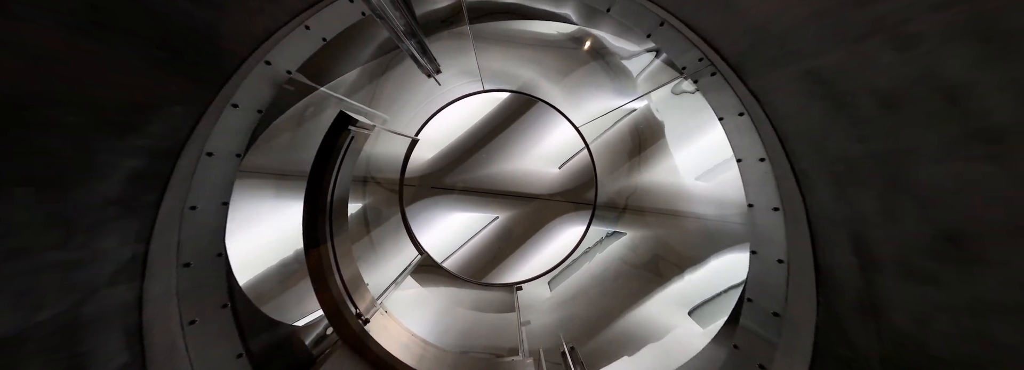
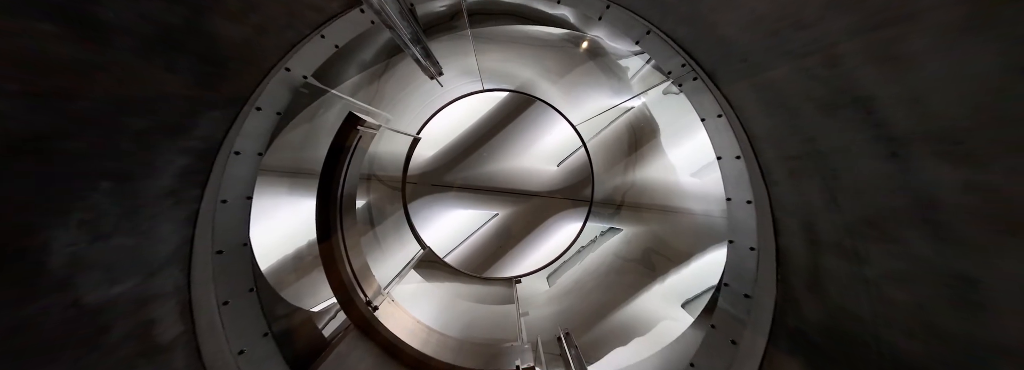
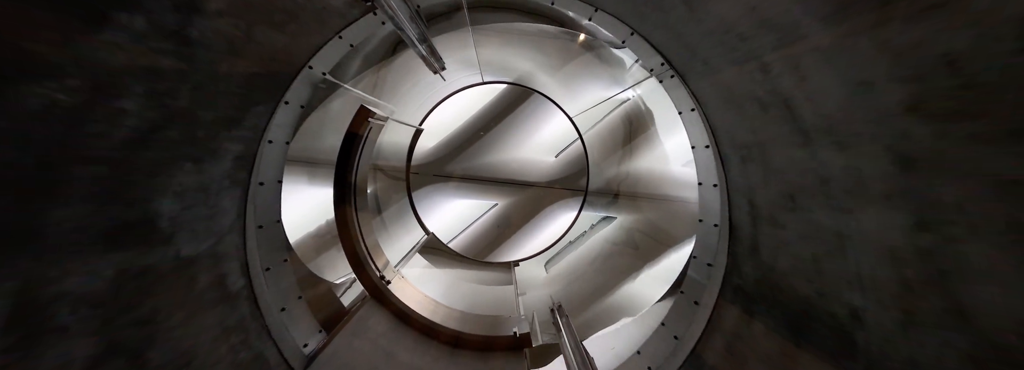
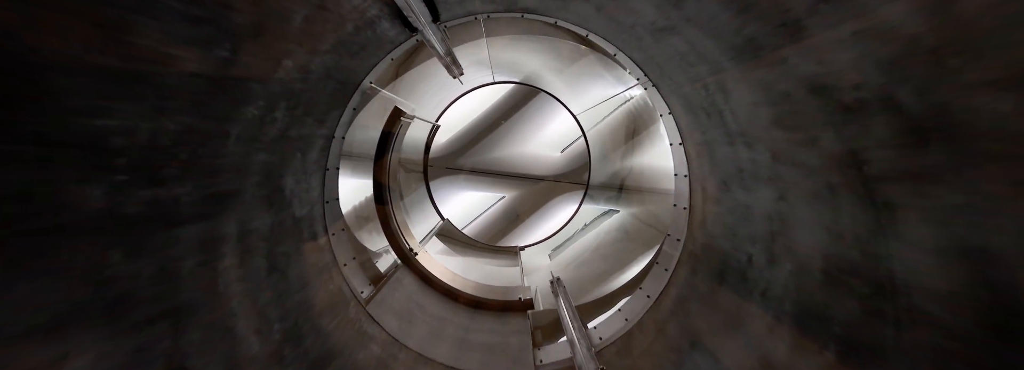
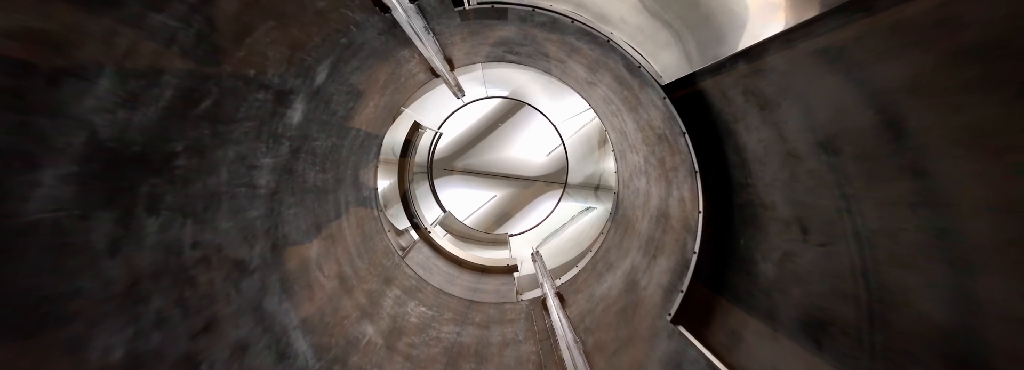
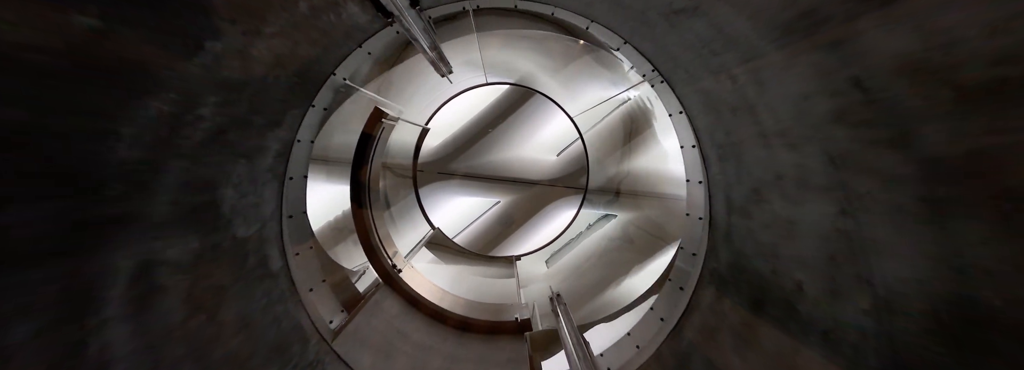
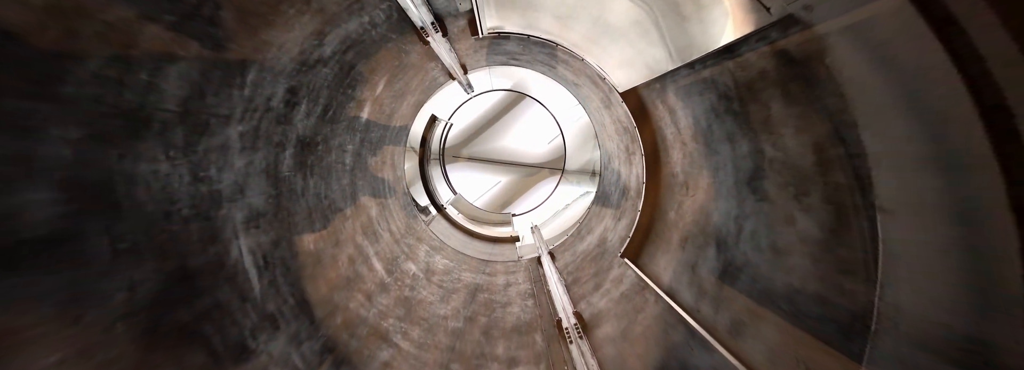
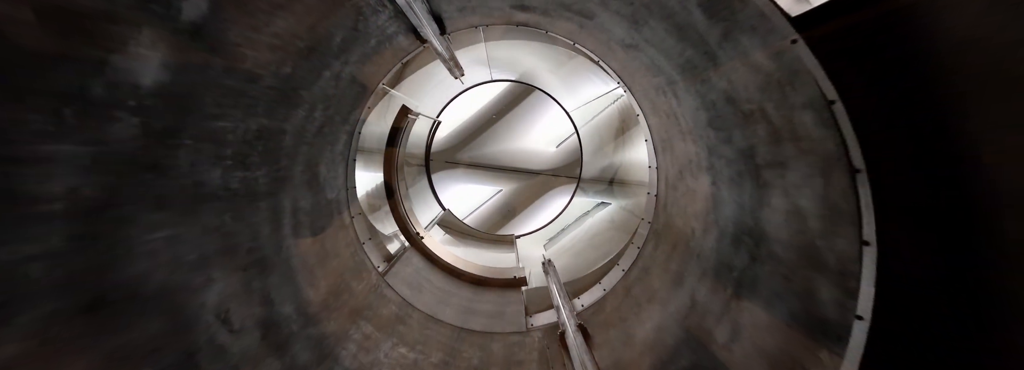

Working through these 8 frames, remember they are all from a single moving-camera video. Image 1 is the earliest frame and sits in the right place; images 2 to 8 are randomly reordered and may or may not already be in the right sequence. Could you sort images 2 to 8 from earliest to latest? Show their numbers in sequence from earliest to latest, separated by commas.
2, 3, 6, 4, 8, 5, 7
